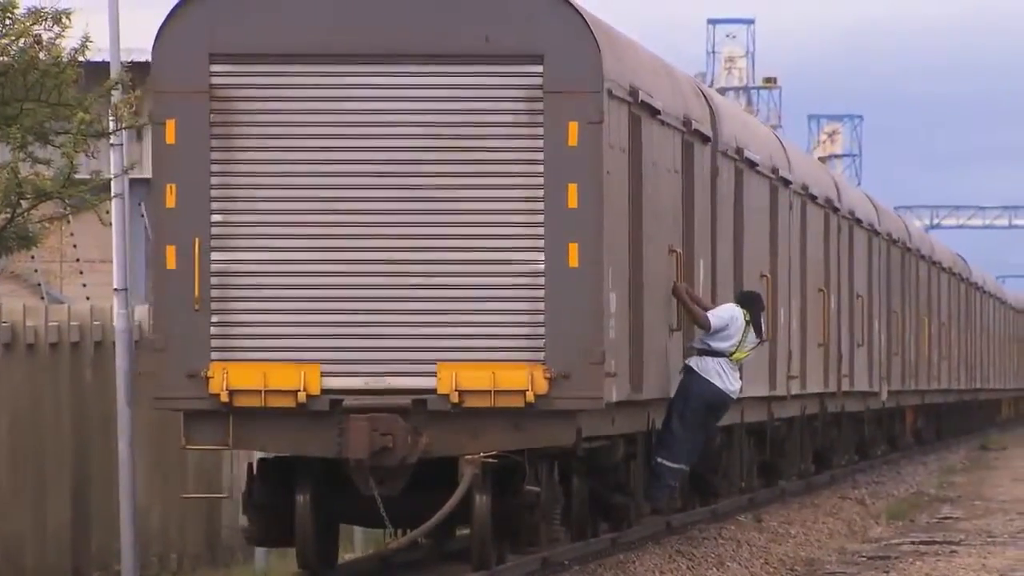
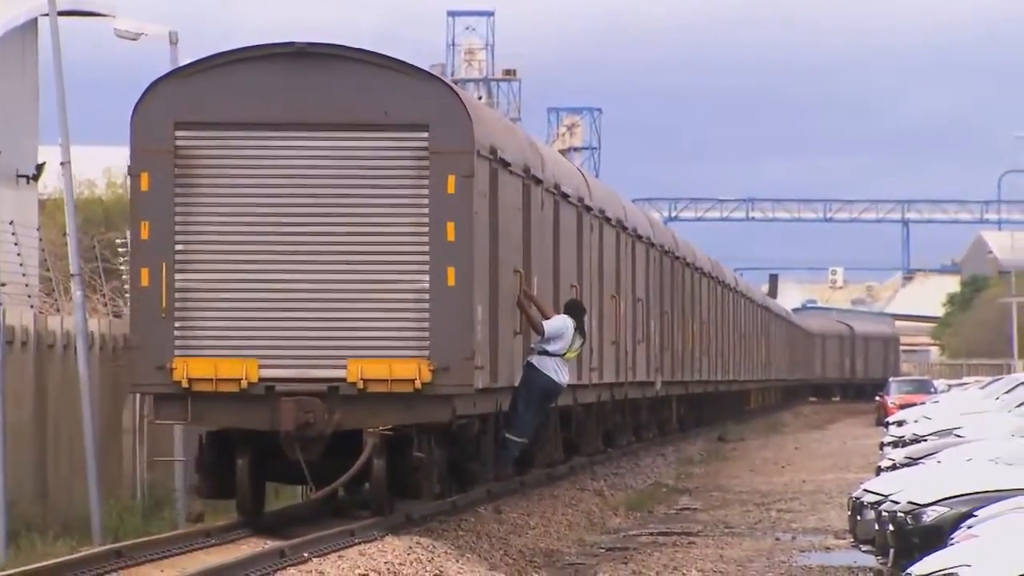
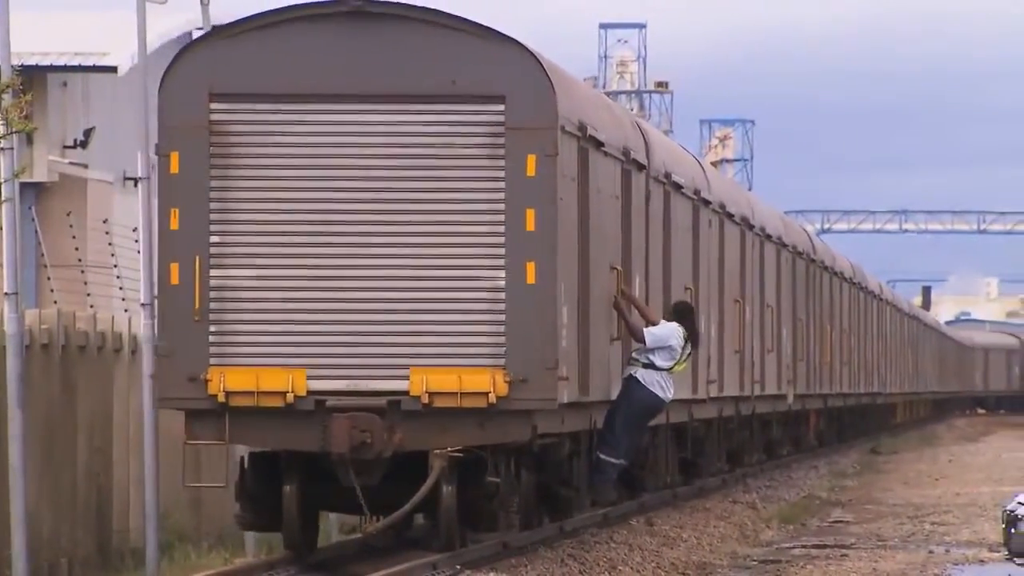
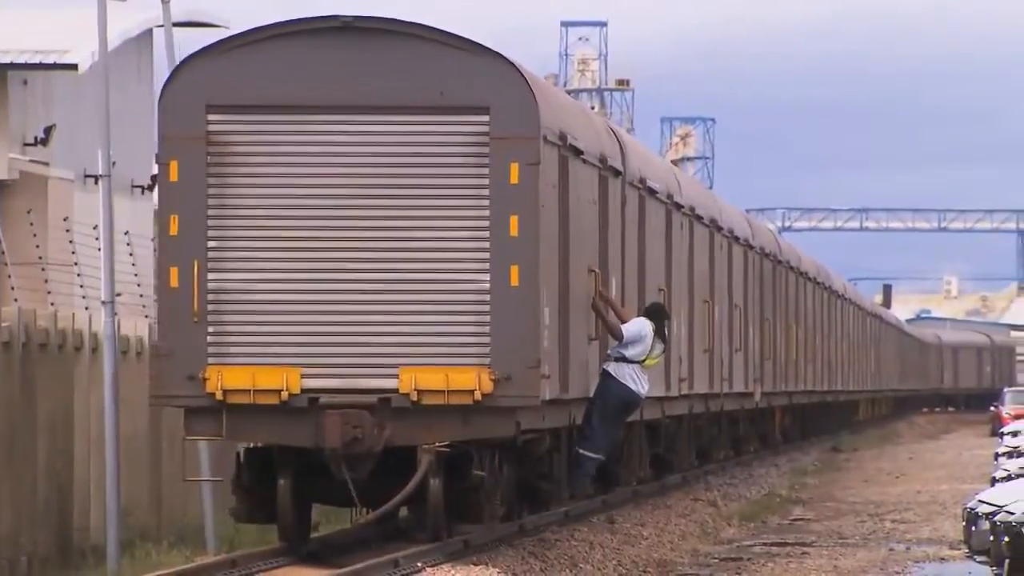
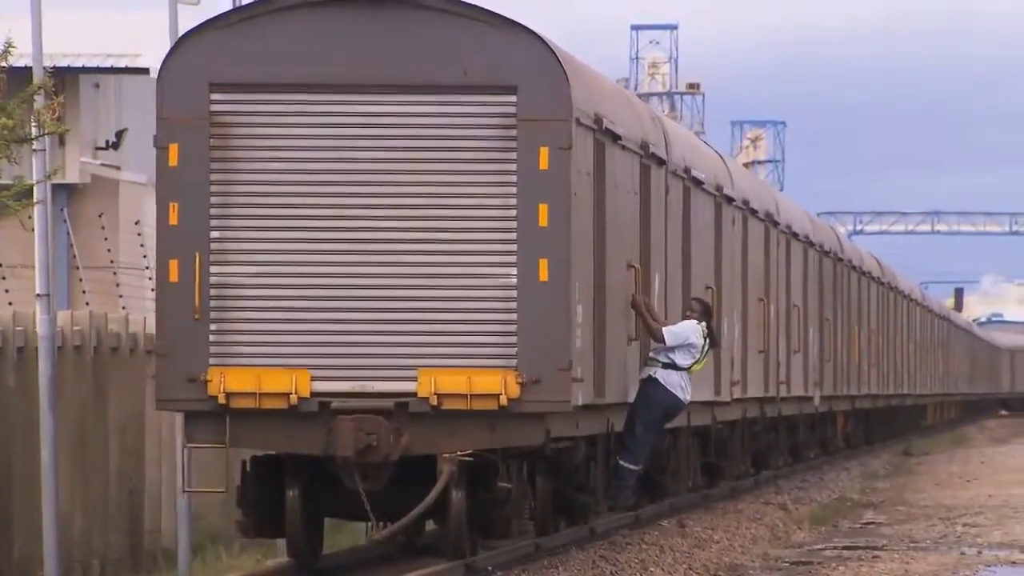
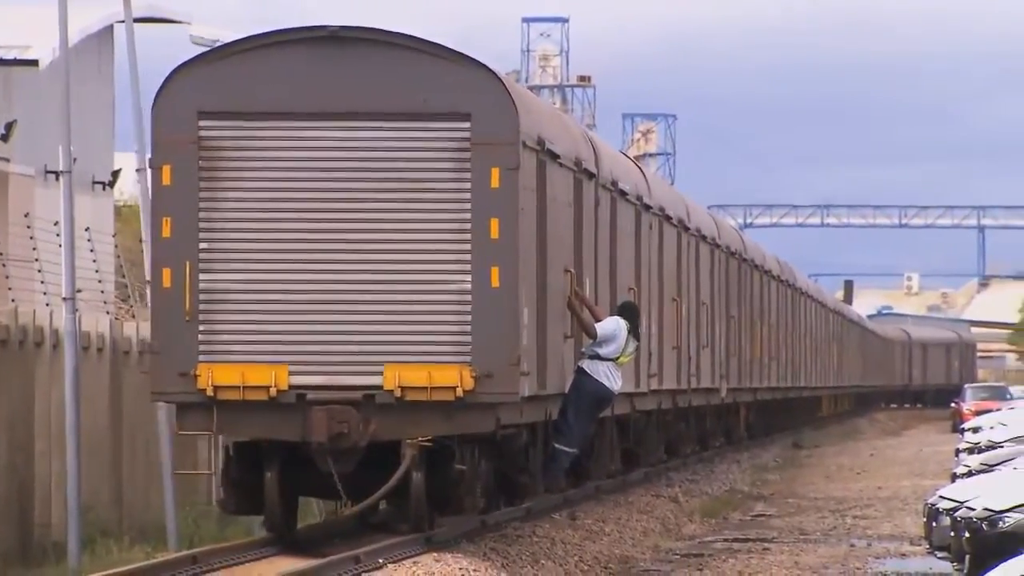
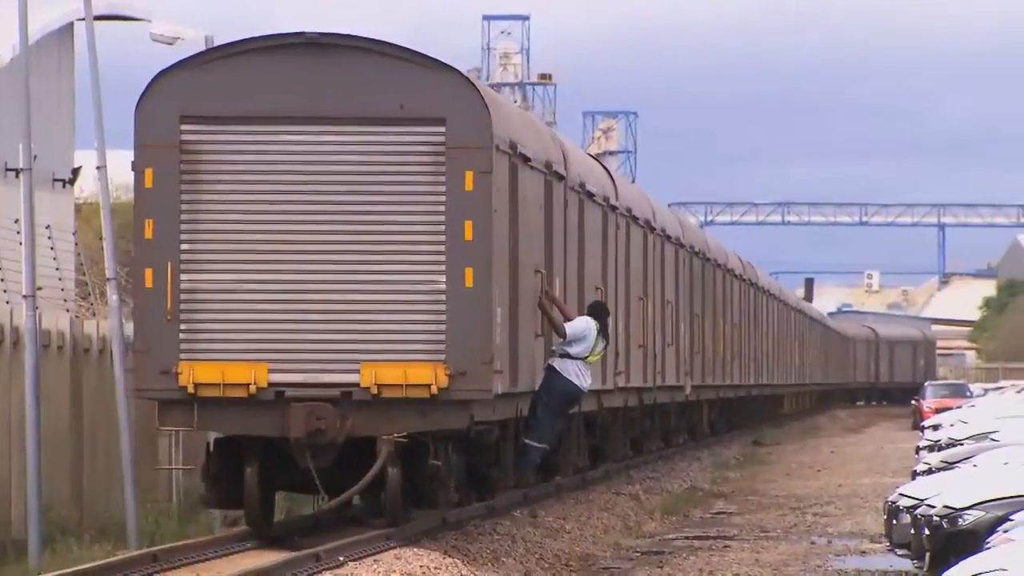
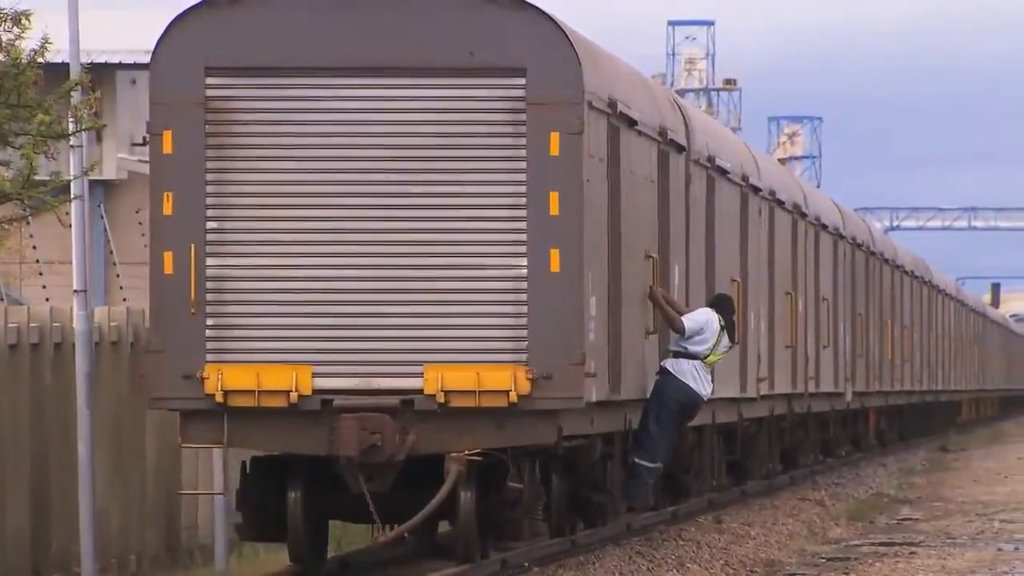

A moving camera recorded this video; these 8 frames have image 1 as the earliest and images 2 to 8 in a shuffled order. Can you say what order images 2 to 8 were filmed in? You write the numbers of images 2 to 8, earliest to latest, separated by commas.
8, 5, 3, 4, 6, 7, 2
